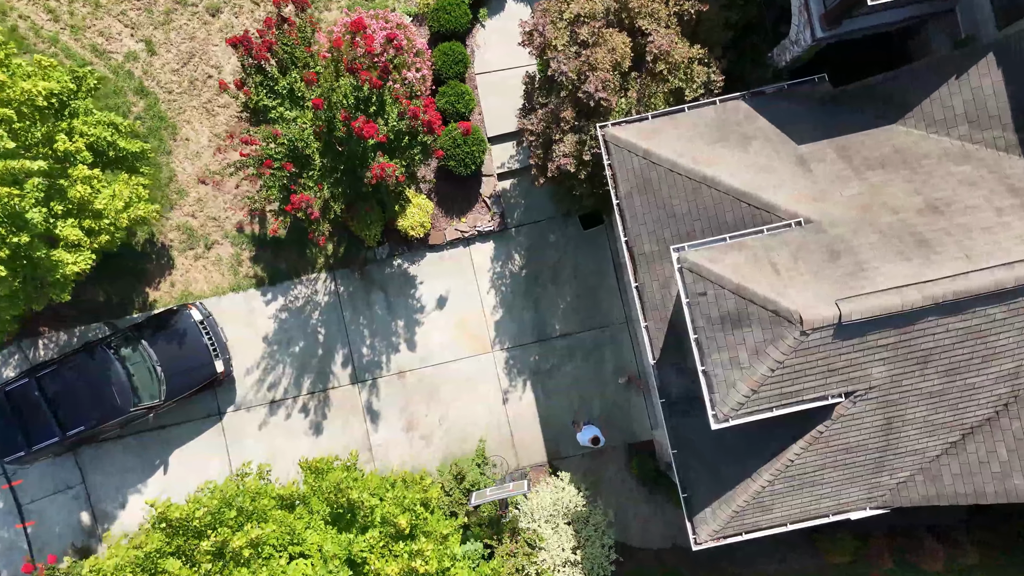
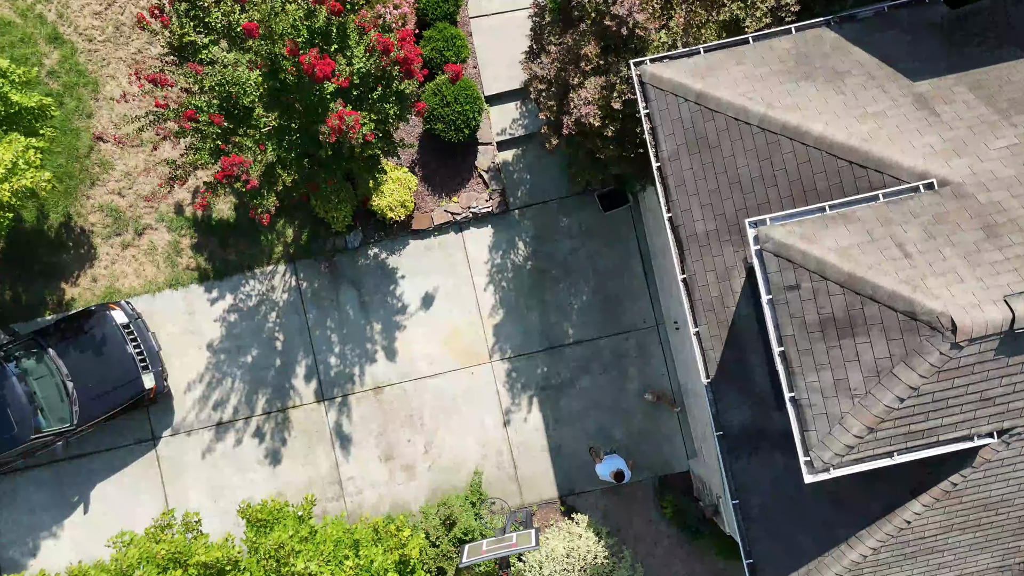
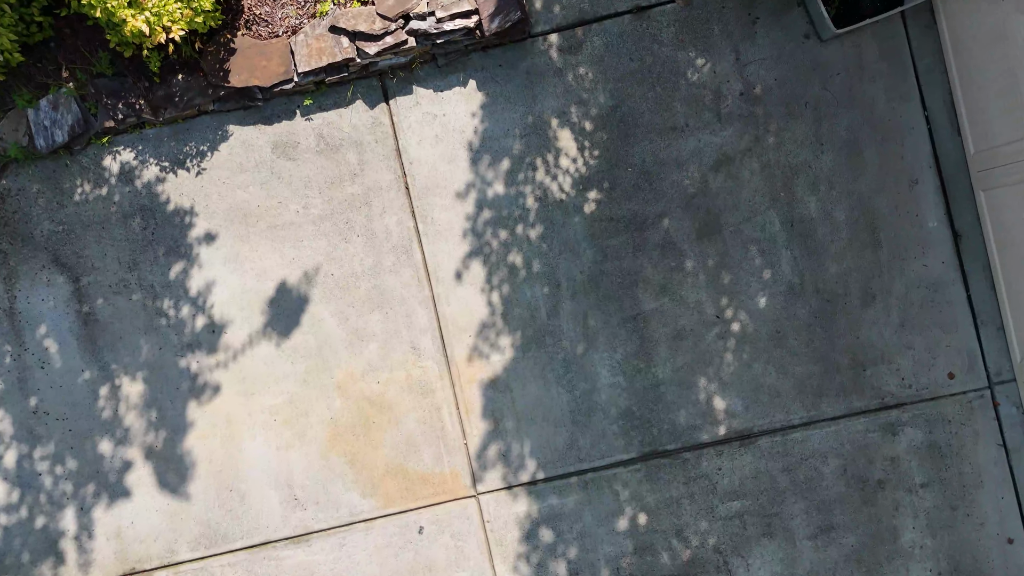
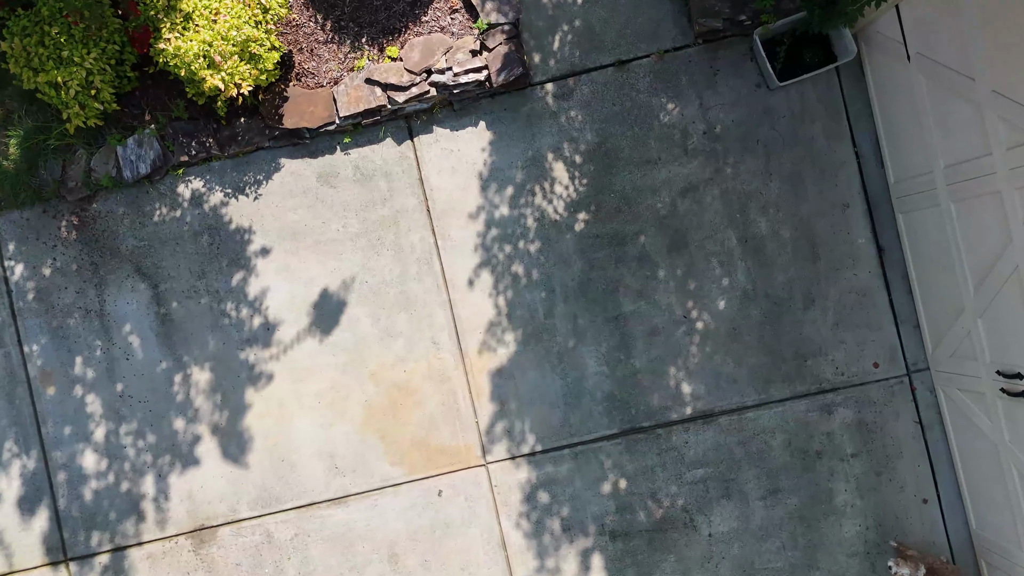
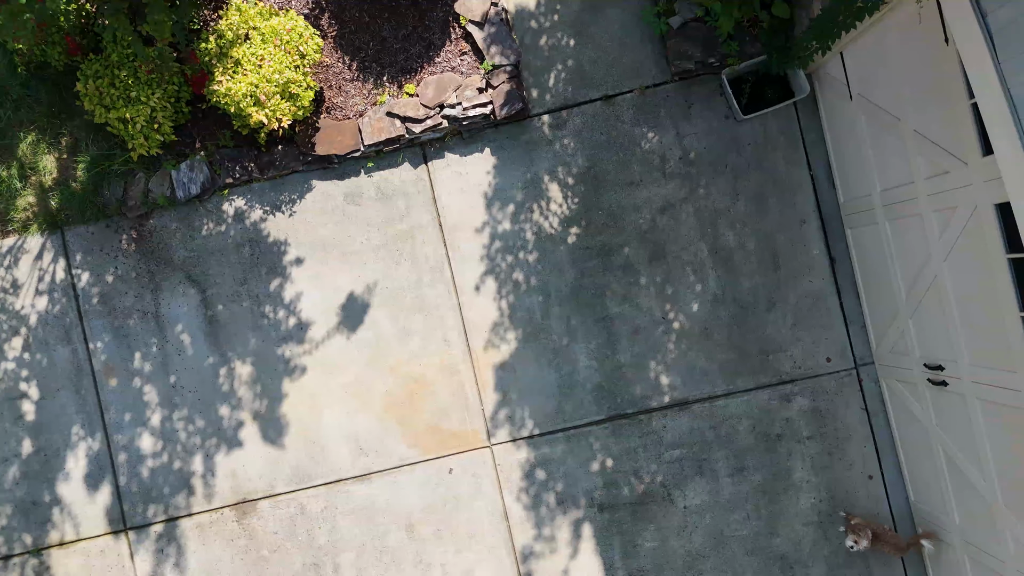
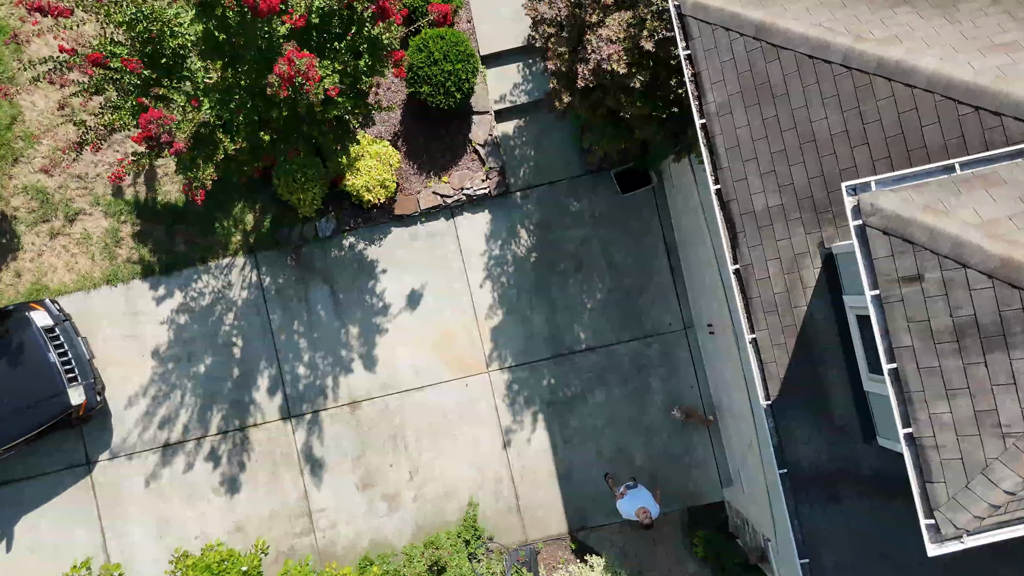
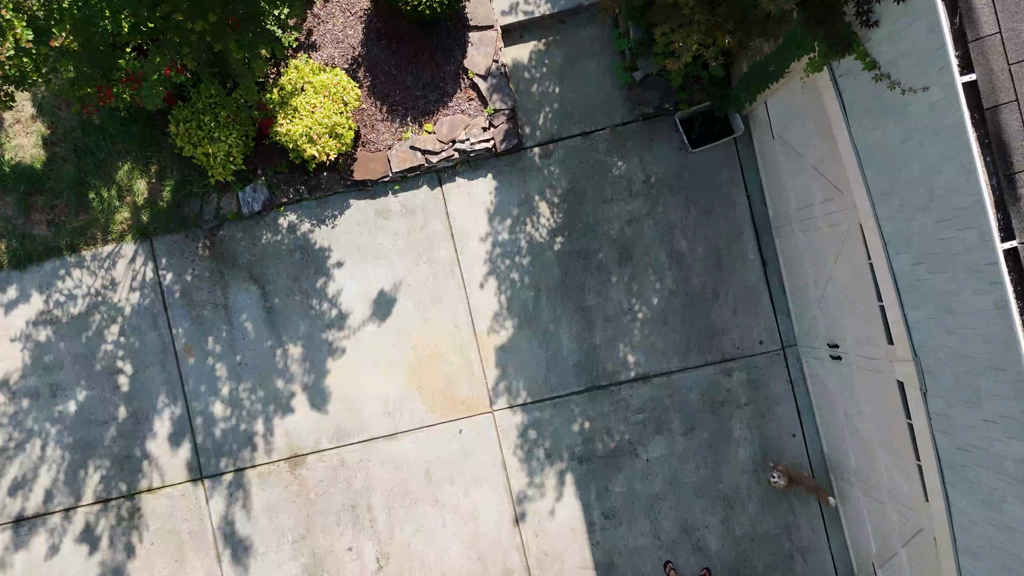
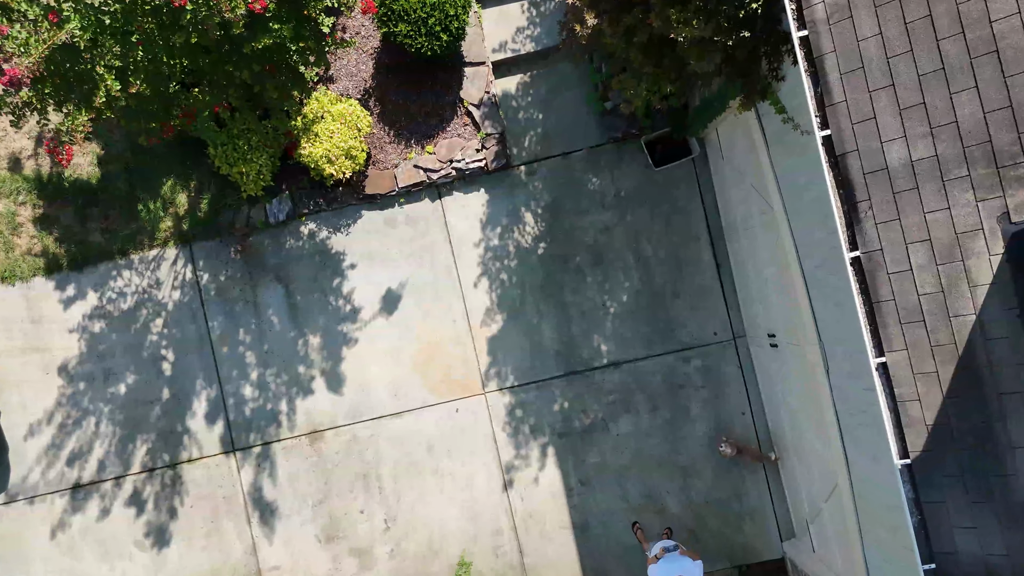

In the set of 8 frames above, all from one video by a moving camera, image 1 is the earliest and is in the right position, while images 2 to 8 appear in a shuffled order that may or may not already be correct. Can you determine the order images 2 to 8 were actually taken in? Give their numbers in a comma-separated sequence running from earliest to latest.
2, 6, 8, 7, 5, 4, 3
